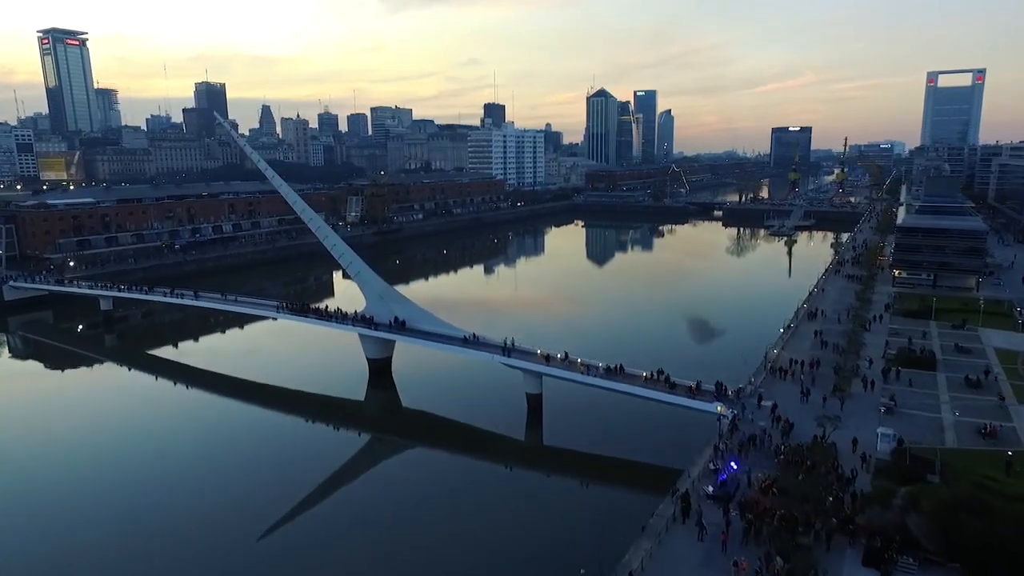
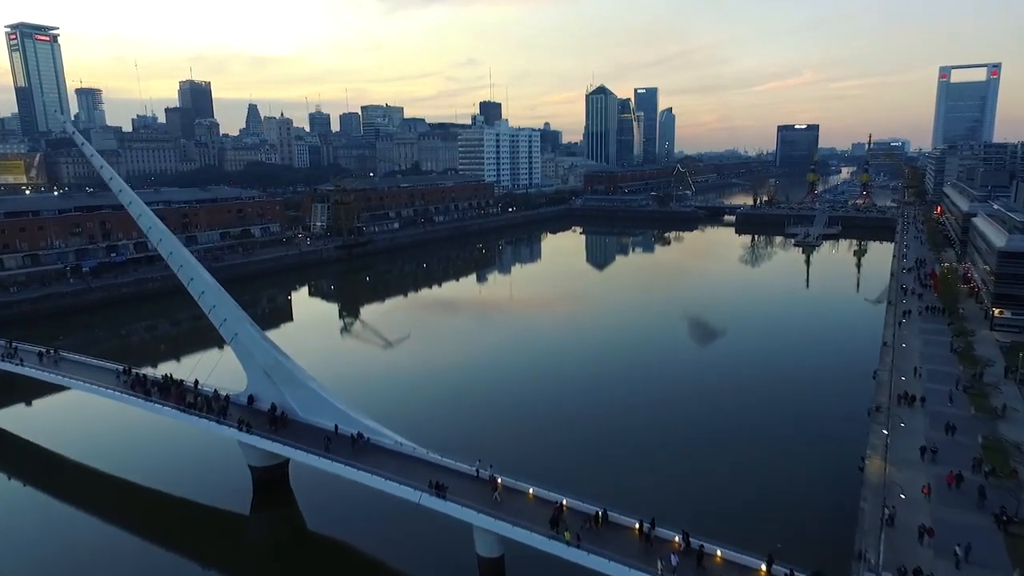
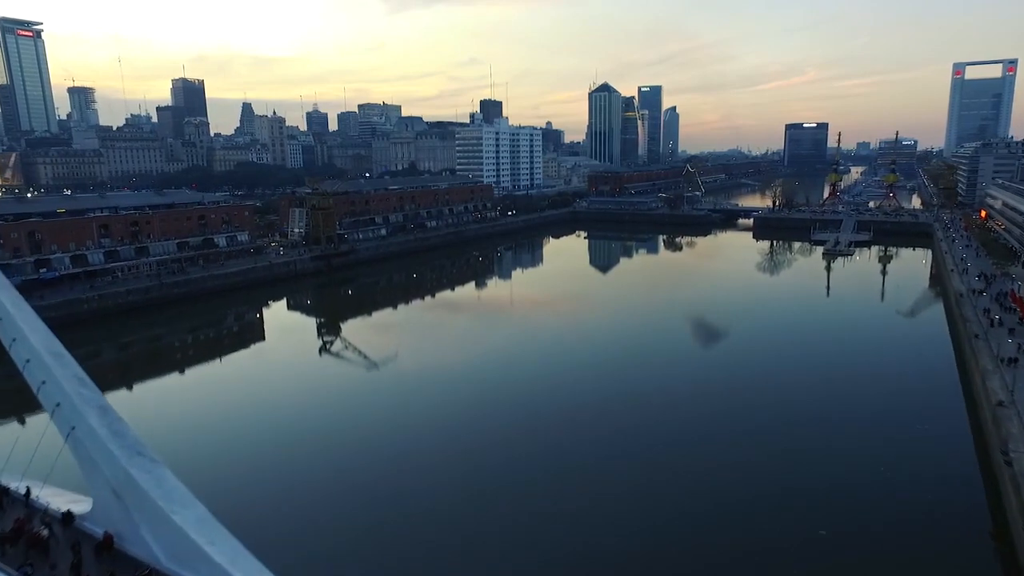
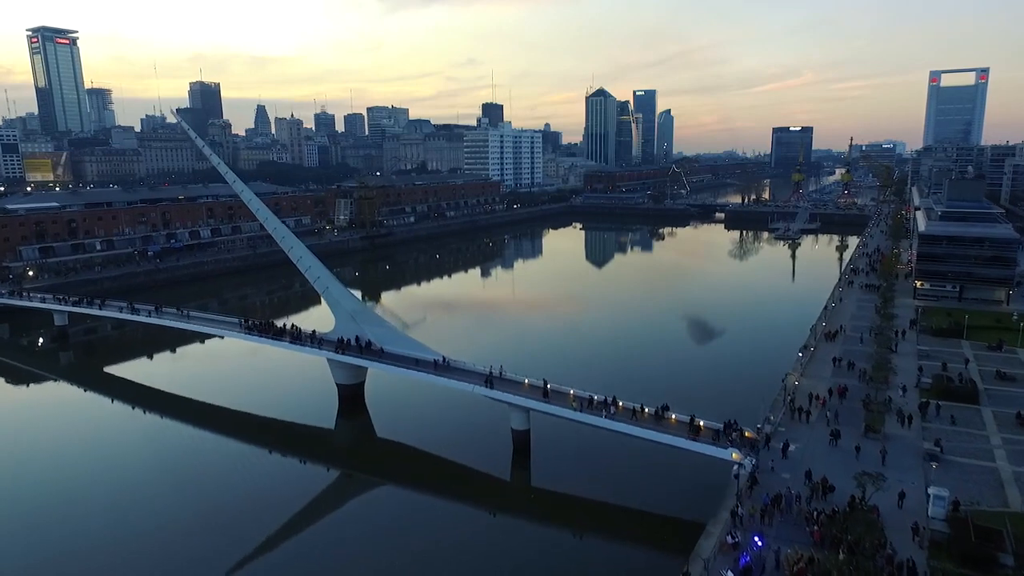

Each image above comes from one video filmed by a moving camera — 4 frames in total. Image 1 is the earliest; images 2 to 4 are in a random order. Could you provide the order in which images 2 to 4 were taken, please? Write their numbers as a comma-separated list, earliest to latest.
4, 2, 3
